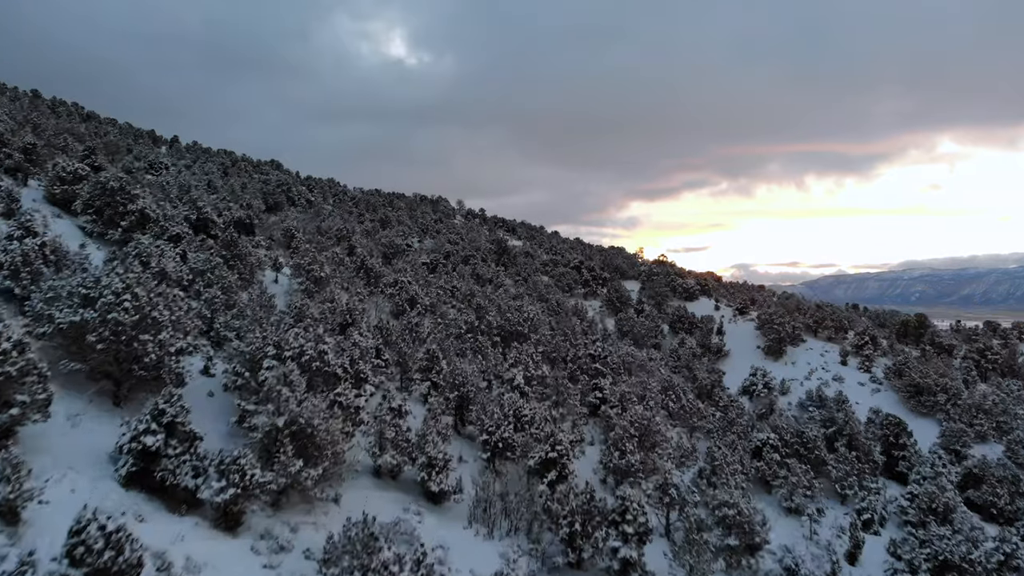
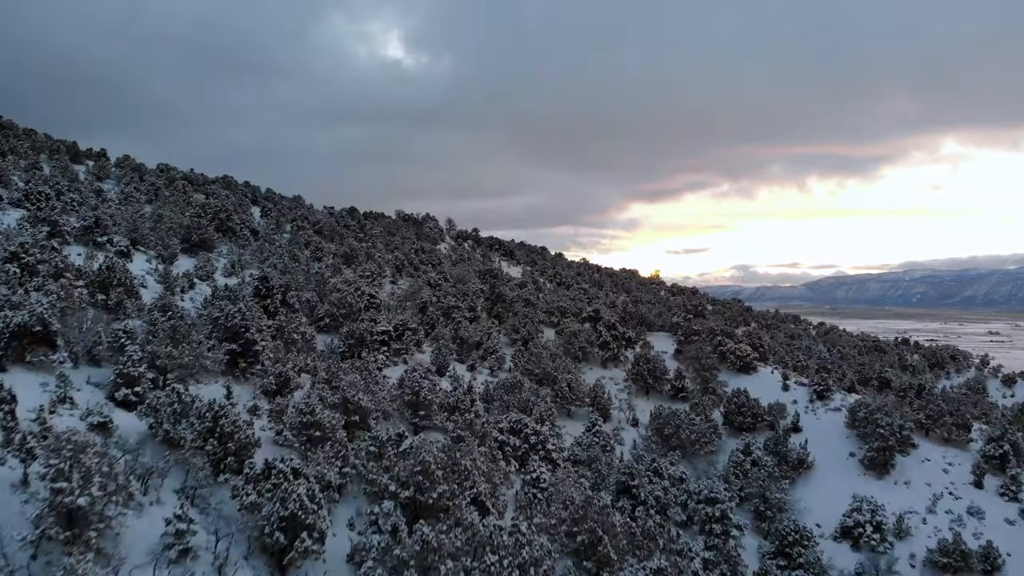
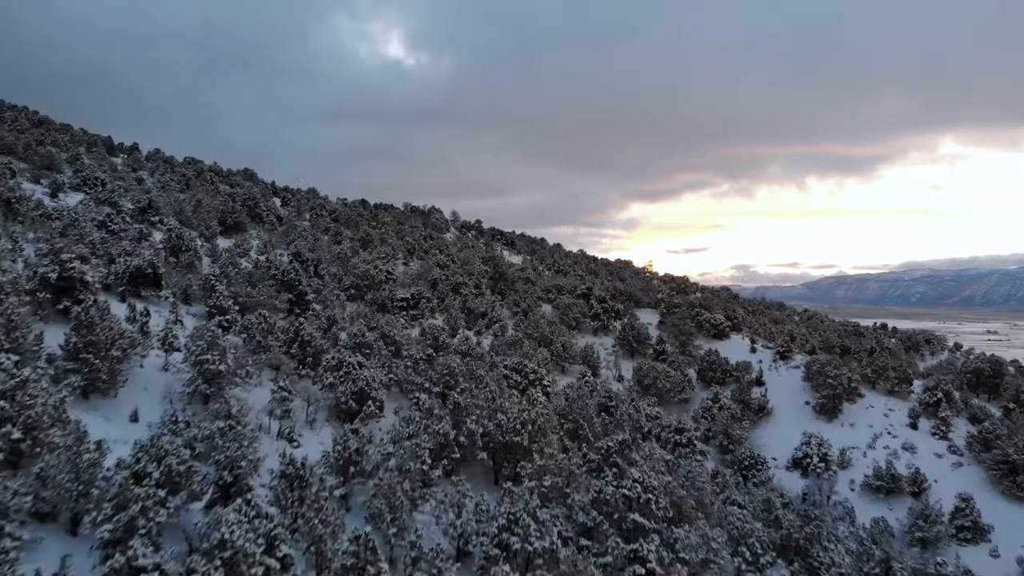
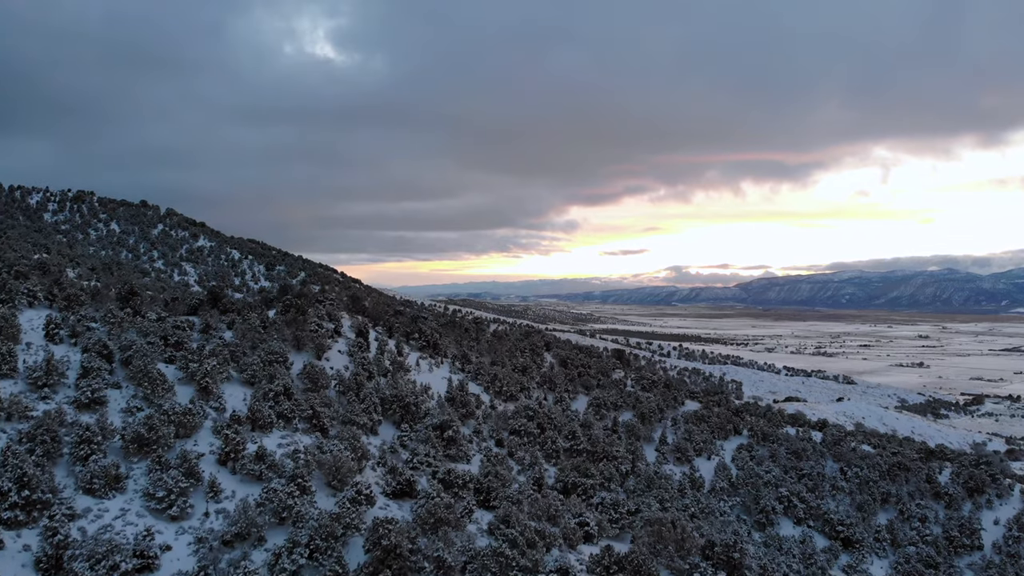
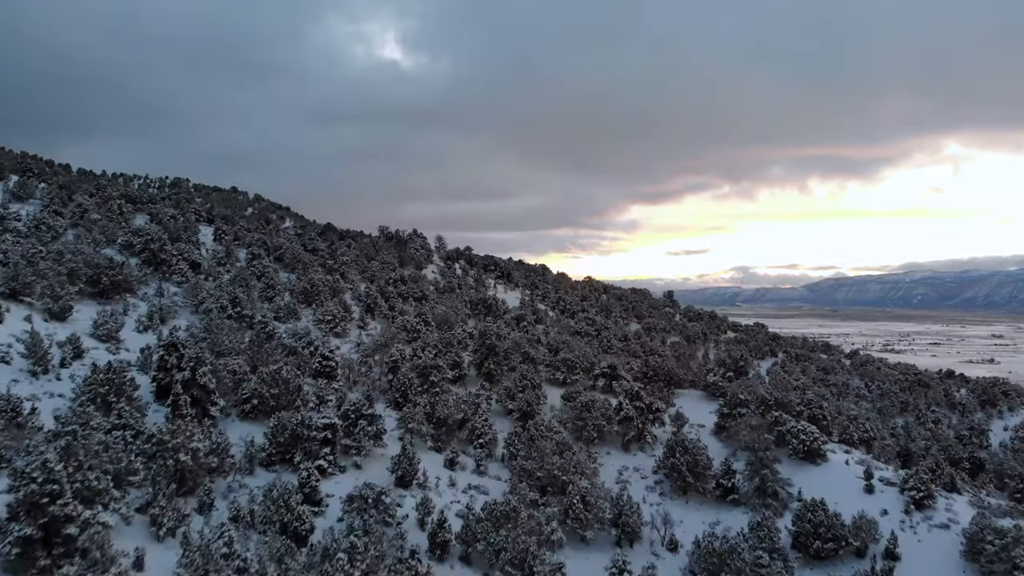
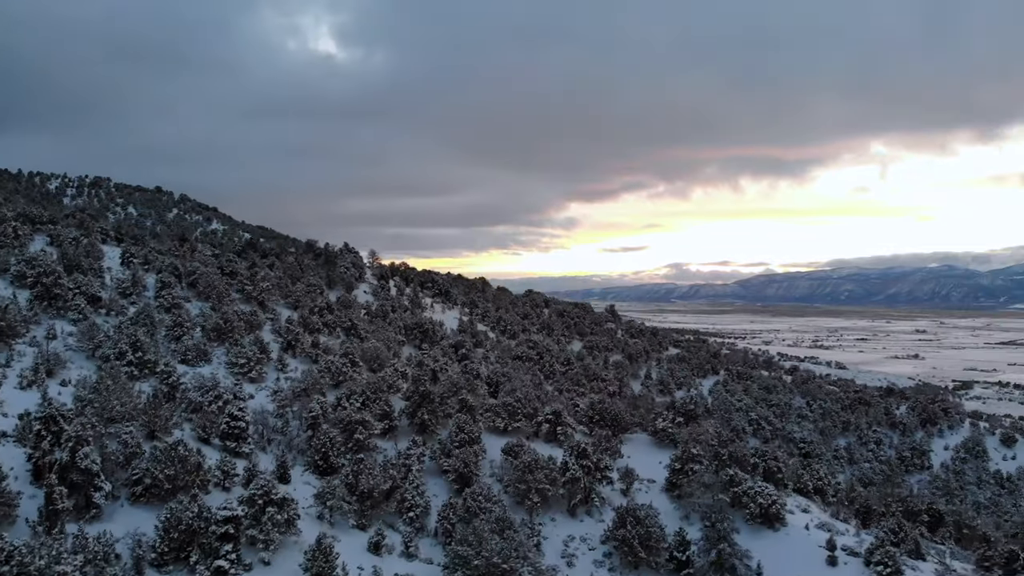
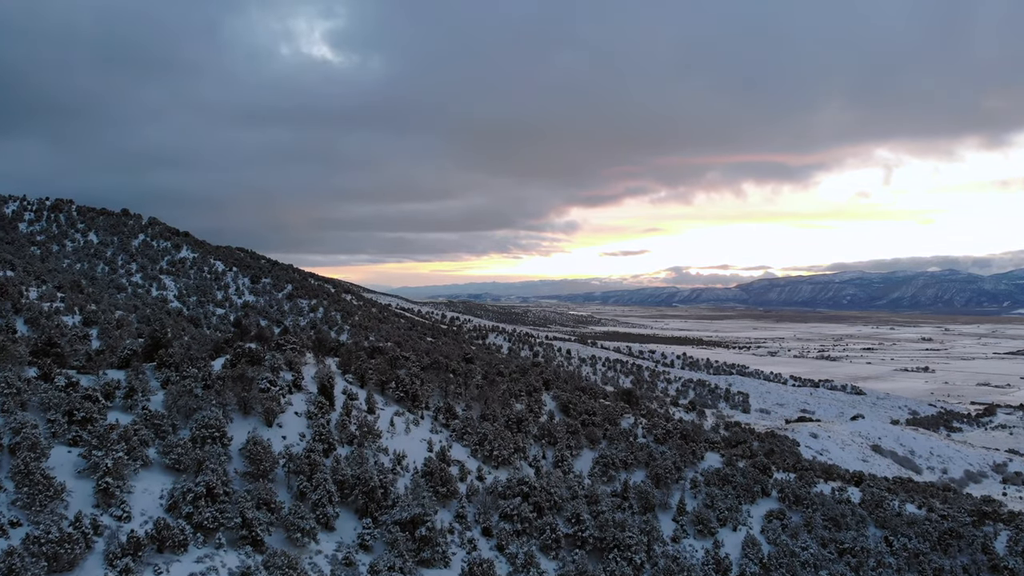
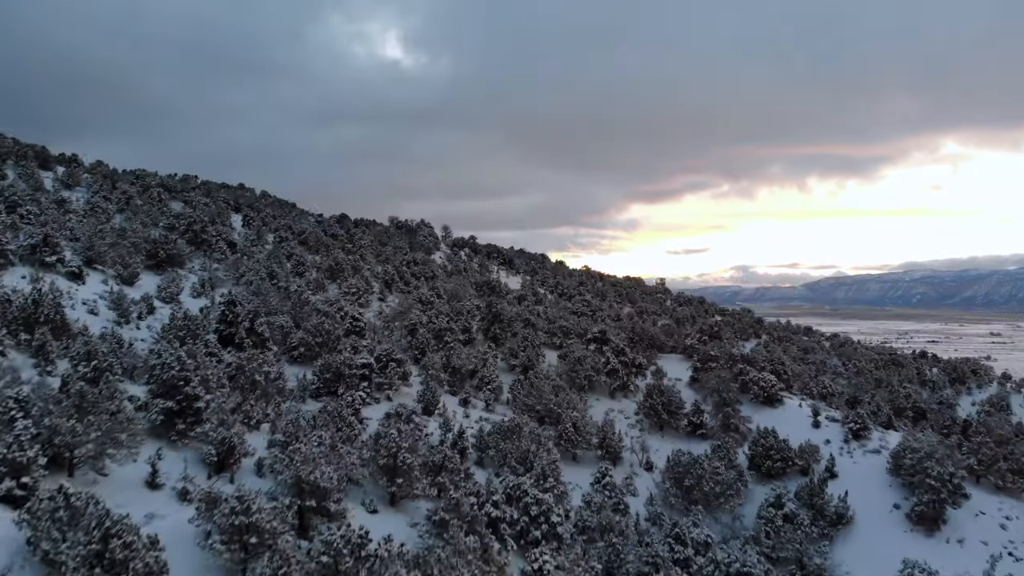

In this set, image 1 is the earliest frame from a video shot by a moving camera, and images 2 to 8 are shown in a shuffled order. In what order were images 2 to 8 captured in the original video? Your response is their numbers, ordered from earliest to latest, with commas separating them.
3, 2, 8, 5, 6, 4, 7
